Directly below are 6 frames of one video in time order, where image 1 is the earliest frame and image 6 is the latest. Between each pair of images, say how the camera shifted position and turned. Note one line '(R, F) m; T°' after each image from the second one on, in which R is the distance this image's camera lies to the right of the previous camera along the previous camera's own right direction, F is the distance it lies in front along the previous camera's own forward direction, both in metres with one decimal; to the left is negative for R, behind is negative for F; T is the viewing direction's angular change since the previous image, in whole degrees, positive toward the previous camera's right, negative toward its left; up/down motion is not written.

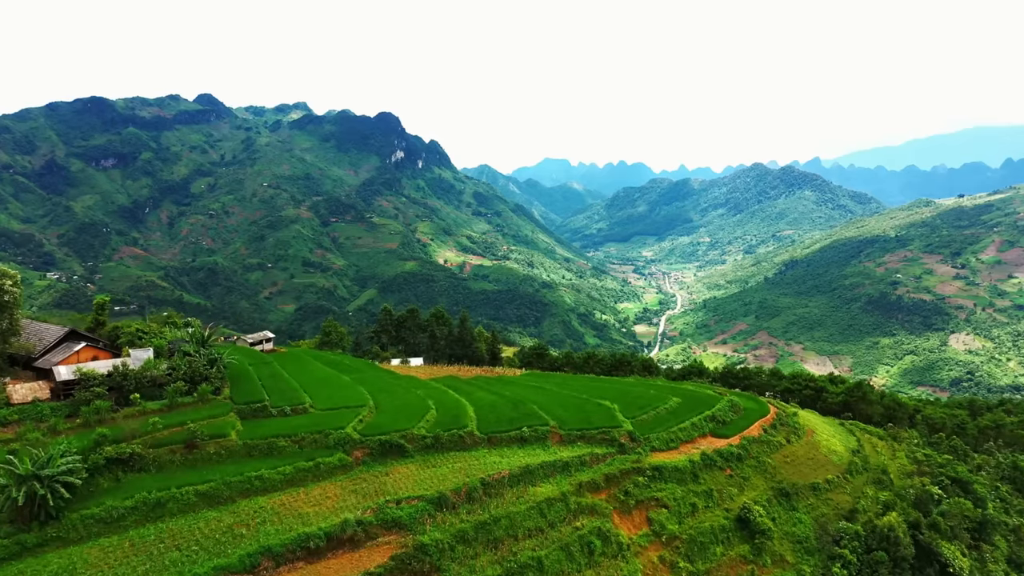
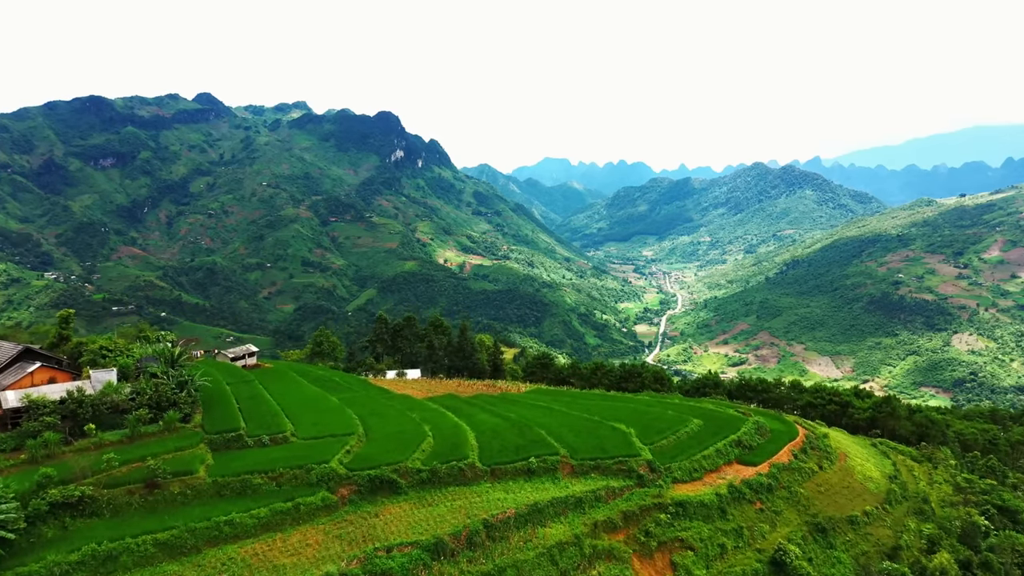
(-0.2, +1.6) m; 0°
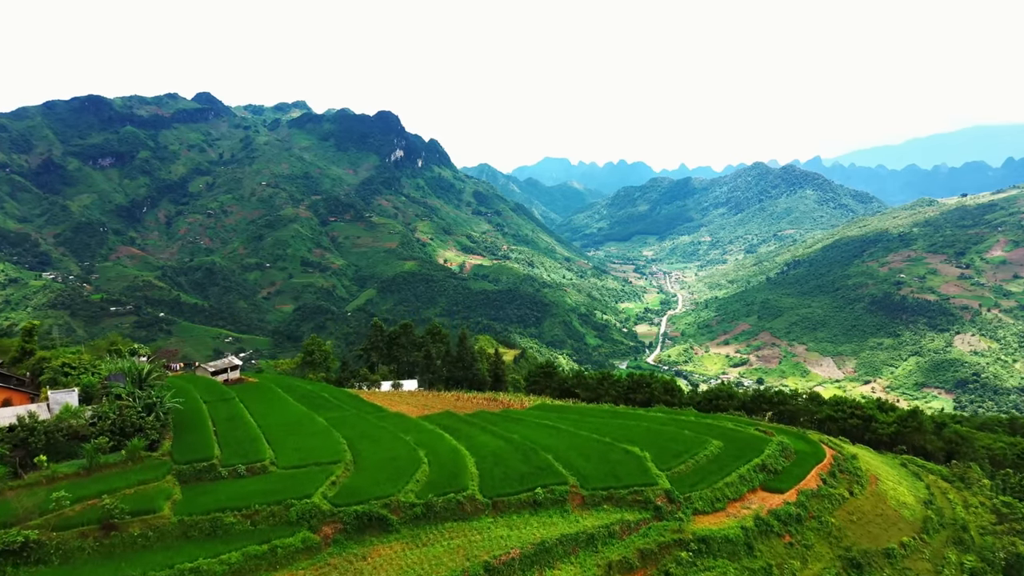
(-0.1, +1.3) m; 0°
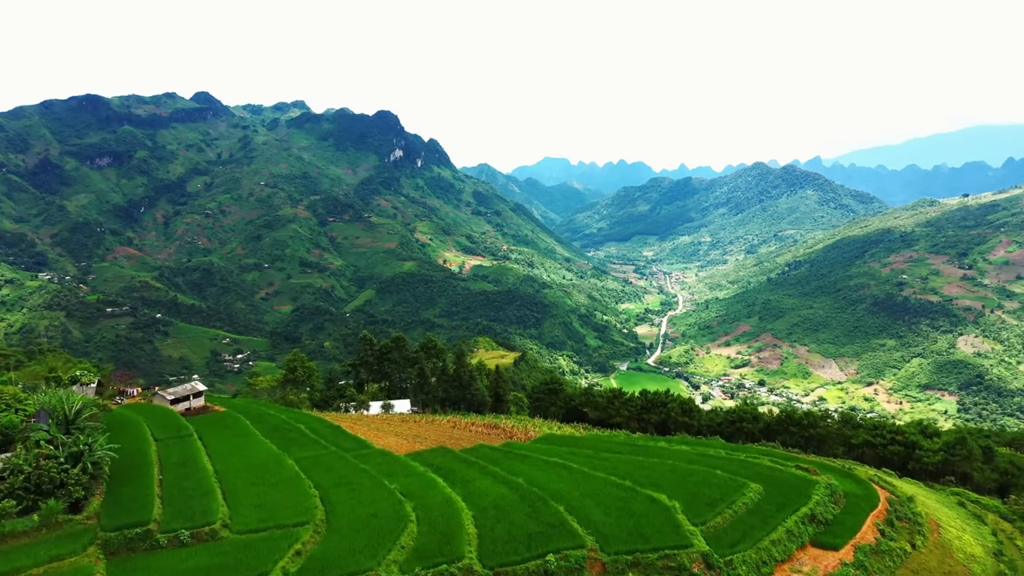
(-0.1, +2.1) m; 0°
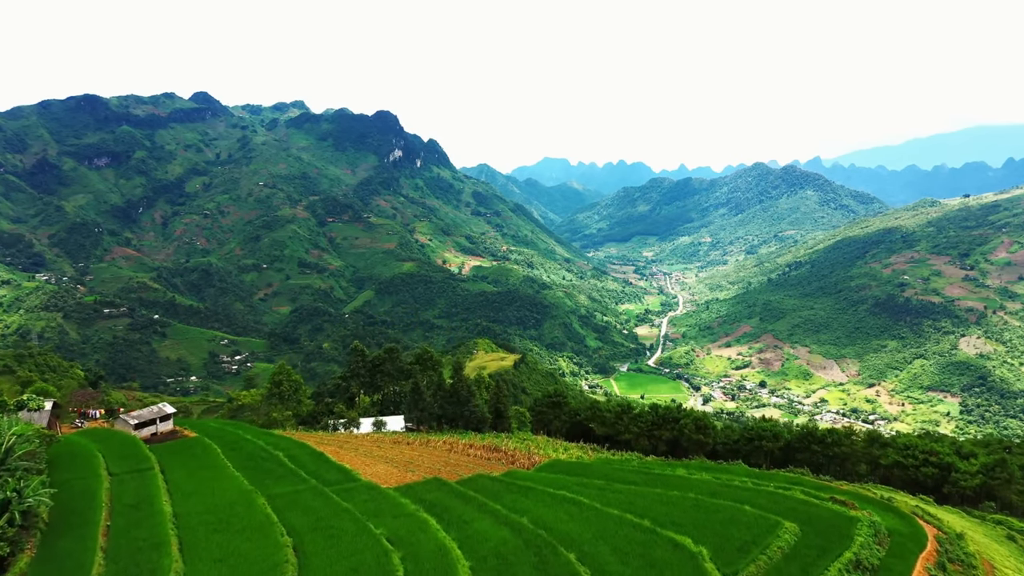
(-0.1, +1.5) m; 0°
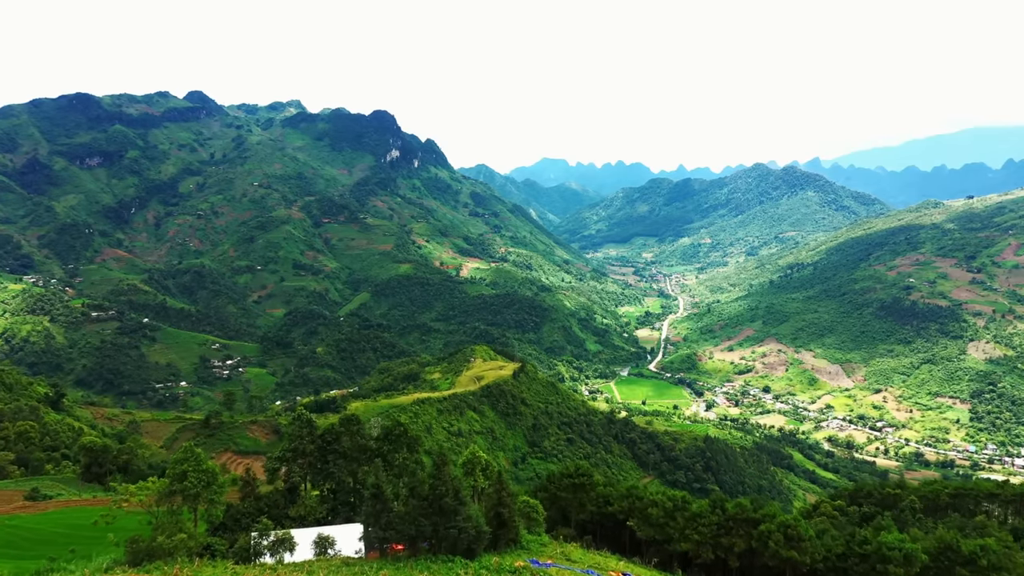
(-0.3, +6.1) m; 0°
